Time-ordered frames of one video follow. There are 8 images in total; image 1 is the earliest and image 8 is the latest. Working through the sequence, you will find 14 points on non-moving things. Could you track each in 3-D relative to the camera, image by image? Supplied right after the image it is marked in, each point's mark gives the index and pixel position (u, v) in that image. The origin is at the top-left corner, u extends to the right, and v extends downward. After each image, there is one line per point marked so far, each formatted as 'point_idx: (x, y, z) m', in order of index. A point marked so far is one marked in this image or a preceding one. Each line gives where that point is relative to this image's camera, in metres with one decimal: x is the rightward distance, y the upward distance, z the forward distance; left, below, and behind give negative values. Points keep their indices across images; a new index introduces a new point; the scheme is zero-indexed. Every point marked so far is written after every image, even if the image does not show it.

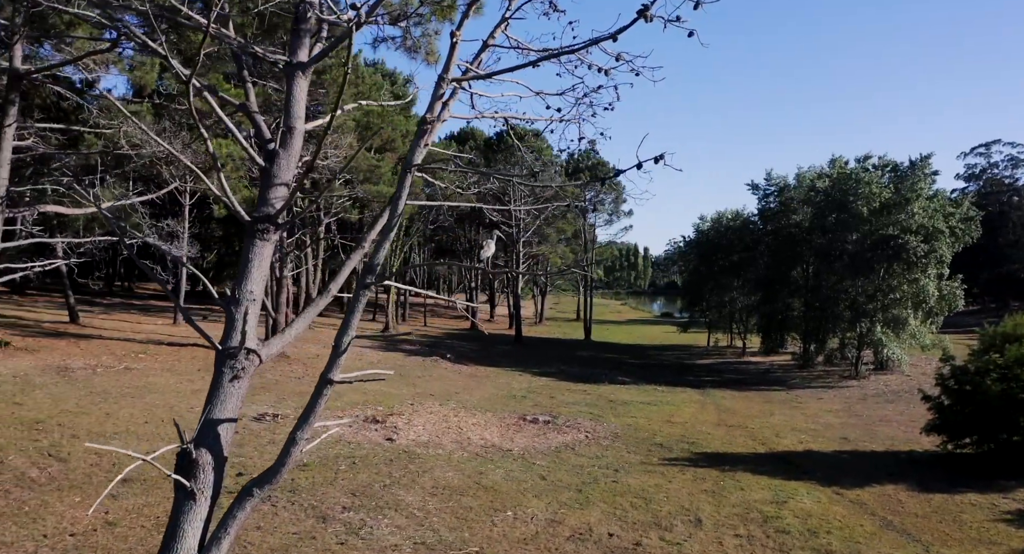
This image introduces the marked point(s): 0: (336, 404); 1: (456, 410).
0: (-3.1, -2.2, +14.2) m
1: (-1.0, -2.5, +15.2) m
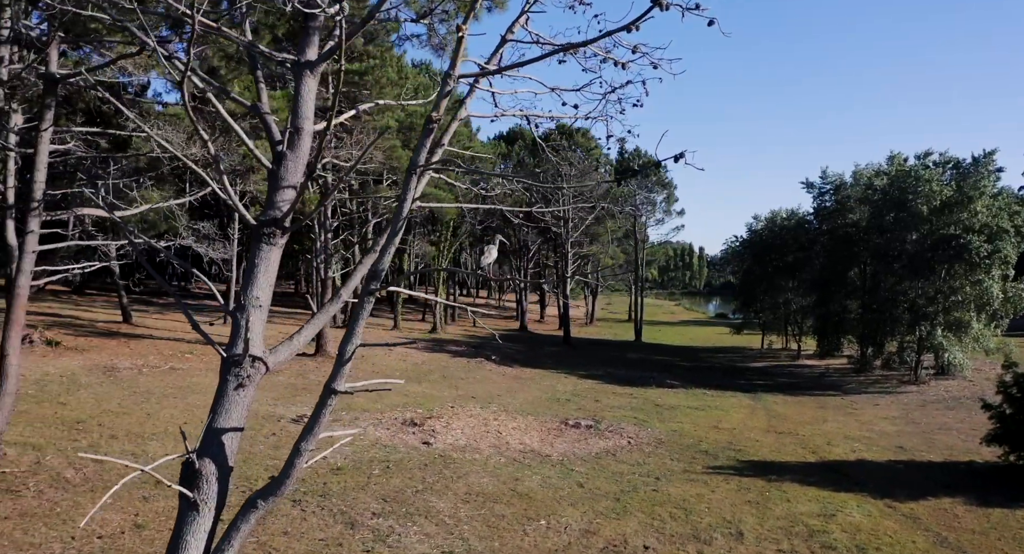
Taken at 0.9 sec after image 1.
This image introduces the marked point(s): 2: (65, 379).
0: (-2.4, -2.3, +14.2) m
1: (-0.2, -2.5, +15.0) m
2: (-6.7, -1.5, +12.2) m
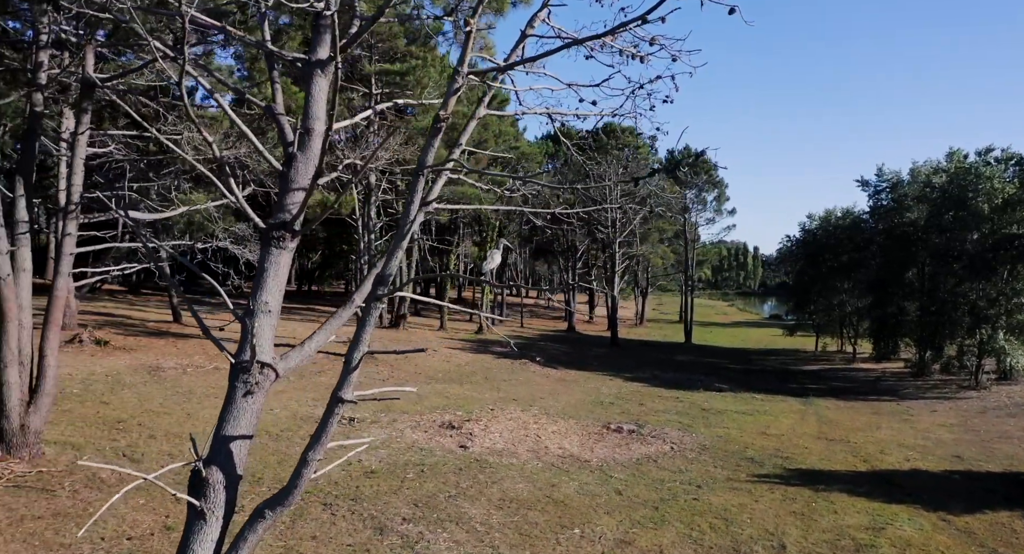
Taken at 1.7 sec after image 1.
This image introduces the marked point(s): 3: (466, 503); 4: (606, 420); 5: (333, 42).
0: (-1.7, -2.3, +14.1) m
1: (+0.5, -2.5, +14.8) m
2: (-6.2, -1.6, +12.4) m
3: (-0.5, -2.4, +8.7) m
4: (+1.7, -2.6, +15.0) m
5: (-0.9, +1.2, +4.1) m
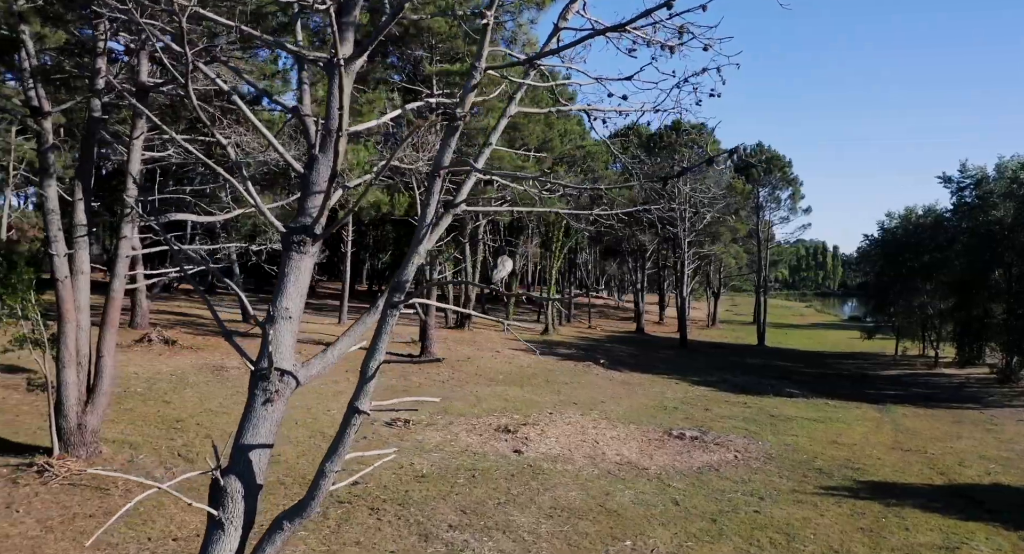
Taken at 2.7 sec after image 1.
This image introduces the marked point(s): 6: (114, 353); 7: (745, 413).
0: (-0.7, -2.3, +14.0) m
1: (+1.5, -2.6, +14.6) m
2: (-5.3, -1.6, +12.7) m
3: (0.0, -2.4, +8.5) m
4: (+2.8, -2.7, +14.6) m
5: (-0.8, +1.2, +4.0) m
6: (-4.1, -0.8, +8.2) m
7: (+4.9, -2.9, +17.0) m
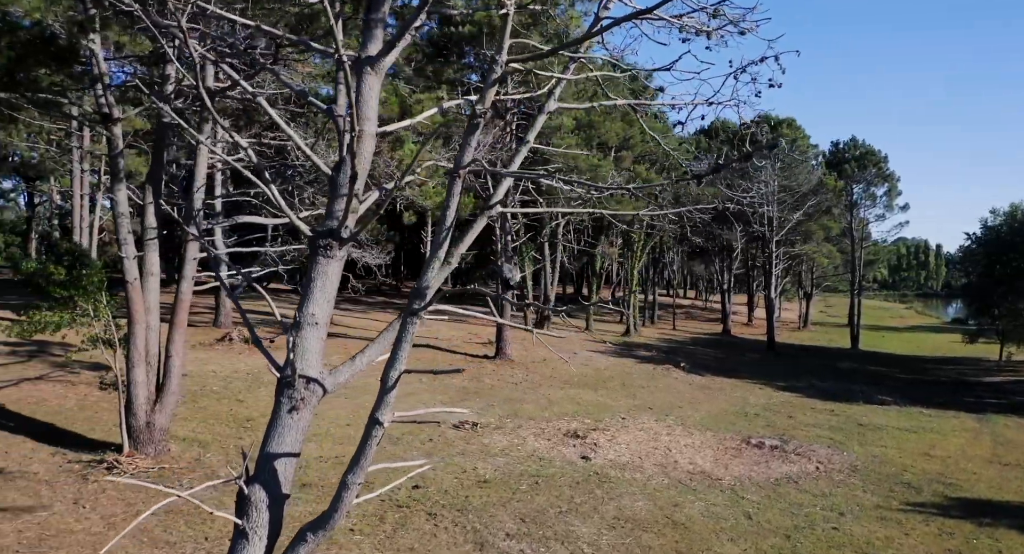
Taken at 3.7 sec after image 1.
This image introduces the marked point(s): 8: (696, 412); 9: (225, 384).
0: (+0.5, -2.3, +13.8) m
1: (+2.8, -2.6, +14.1) m
2: (-4.2, -1.6, +13.0) m
3: (+0.7, -2.5, +8.3) m
4: (+4.0, -2.7, +14.0) m
5: (-0.6, +1.1, +3.9) m
6: (-3.4, -0.8, +8.4) m
7: (+6.4, -2.9, +16.2) m
8: (+3.6, -2.7, +16.0) m
9: (-4.3, -1.6, +12.3) m
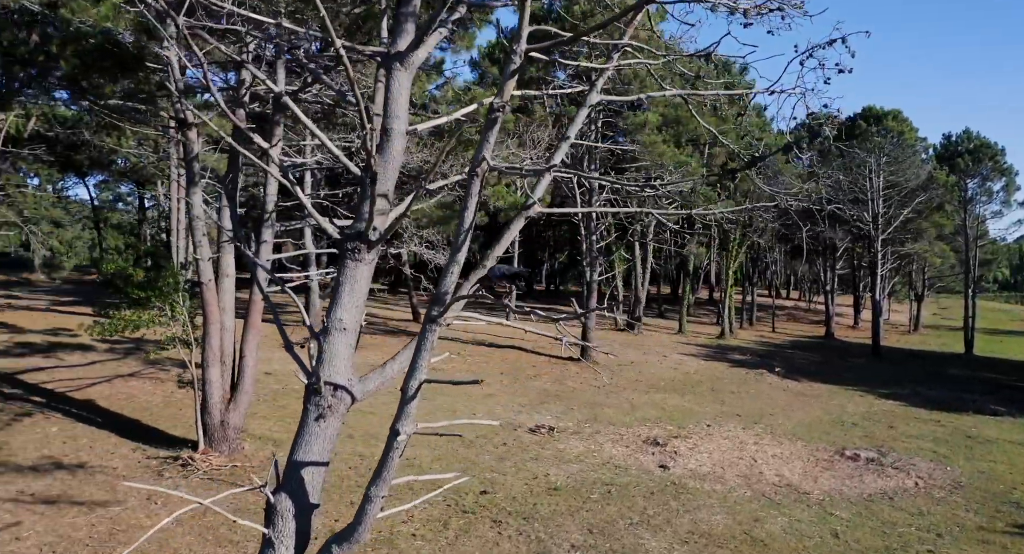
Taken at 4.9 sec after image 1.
0: (+1.8, -2.4, +13.4) m
1: (+4.1, -2.6, +13.5) m
2: (-2.9, -1.6, +13.2) m
3: (+1.3, -2.5, +7.9) m
4: (+5.4, -2.7, +13.2) m
5: (-0.4, +1.1, +3.7) m
6: (-2.7, -0.8, +8.6) m
7: (+7.9, -2.9, +15.2) m
8: (+5.2, -2.7, +15.3) m
9: (-3.2, -1.6, +12.5) m
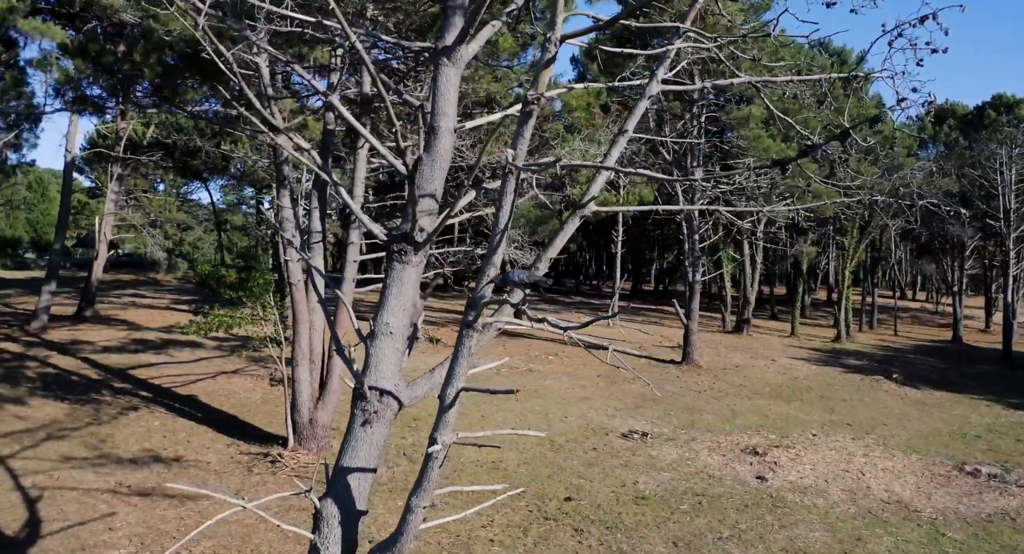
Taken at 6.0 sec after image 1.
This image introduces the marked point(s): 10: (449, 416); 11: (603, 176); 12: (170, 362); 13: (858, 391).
0: (+3.3, -2.4, +12.9) m
1: (+5.6, -2.6, +12.7) m
2: (-1.4, -1.6, +13.3) m
3: (+2.1, -2.5, +7.5) m
4: (+6.8, -2.7, +12.2) m
5: (-0.2, +1.1, +3.6) m
6: (-1.8, -0.8, +8.7) m
7: (+9.6, -2.9, +13.8) m
8: (+6.9, -2.7, +14.3) m
9: (-1.7, -1.6, +12.7) m
10: (-0.2, -0.5, +3.1) m
11: (+0.4, +0.5, +3.7) m
12: (-5.0, -1.2, +11.8) m
13: (+8.1, -2.7, +19.0) m
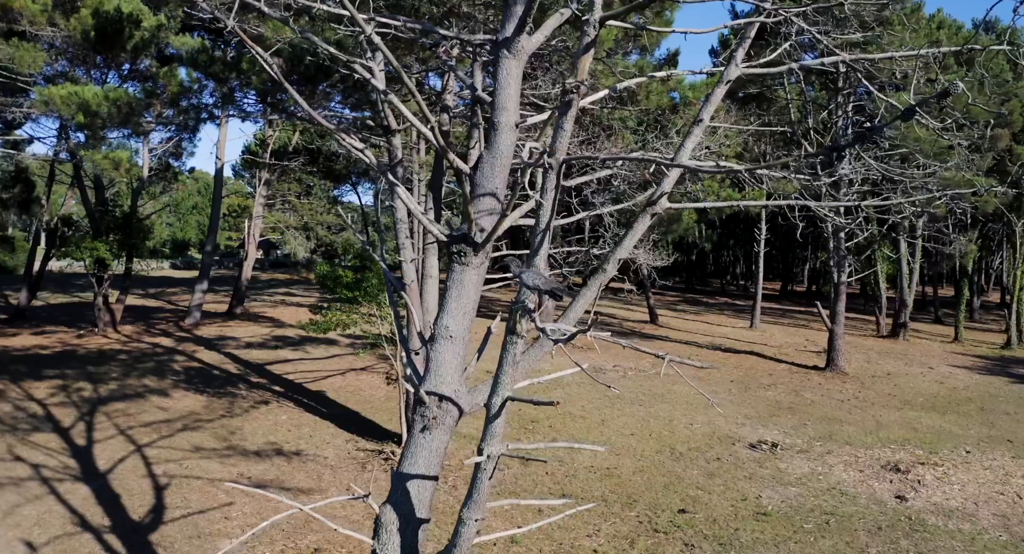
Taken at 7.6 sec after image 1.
0: (+5.2, -2.4, +12.0) m
1: (+7.4, -2.6, +11.3) m
2: (+0.6, -1.6, +13.2) m
3: (+3.0, -2.5, +6.9) m
4: (+8.5, -2.7, +10.7) m
5: (+0.1, +1.1, +3.4) m
6: (-0.6, -0.8, +8.7) m
7: (+11.6, -2.9, +11.7) m
8: (+9.0, -2.7, +12.7) m
9: (+0.2, -1.6, +12.7) m
10: (-0.1, -0.5, +2.9) m
11: (+0.7, +0.5, +3.5) m
12: (-3.2, -1.2, +12.3) m
13: (+11.0, -2.7, +17.1) m
